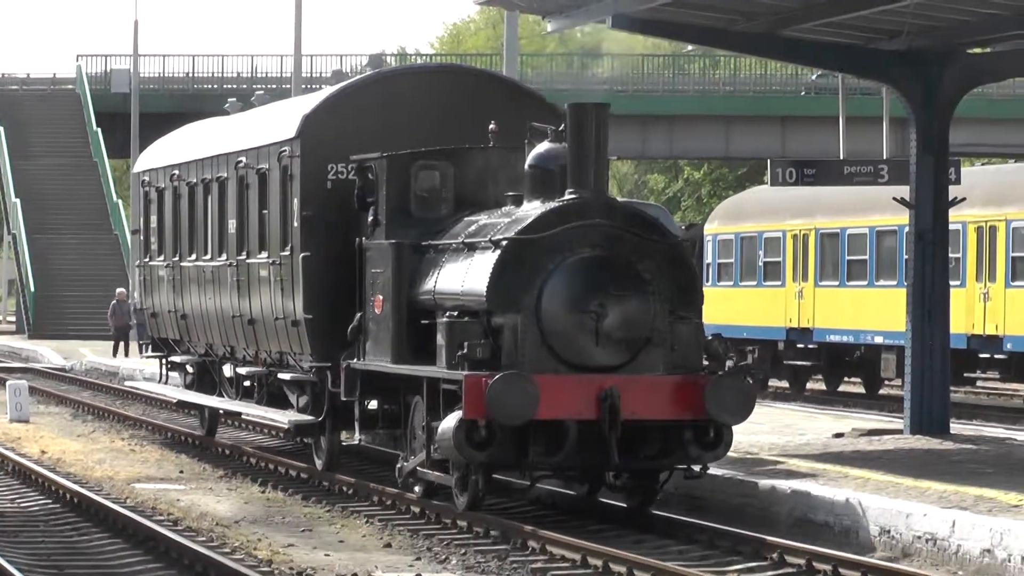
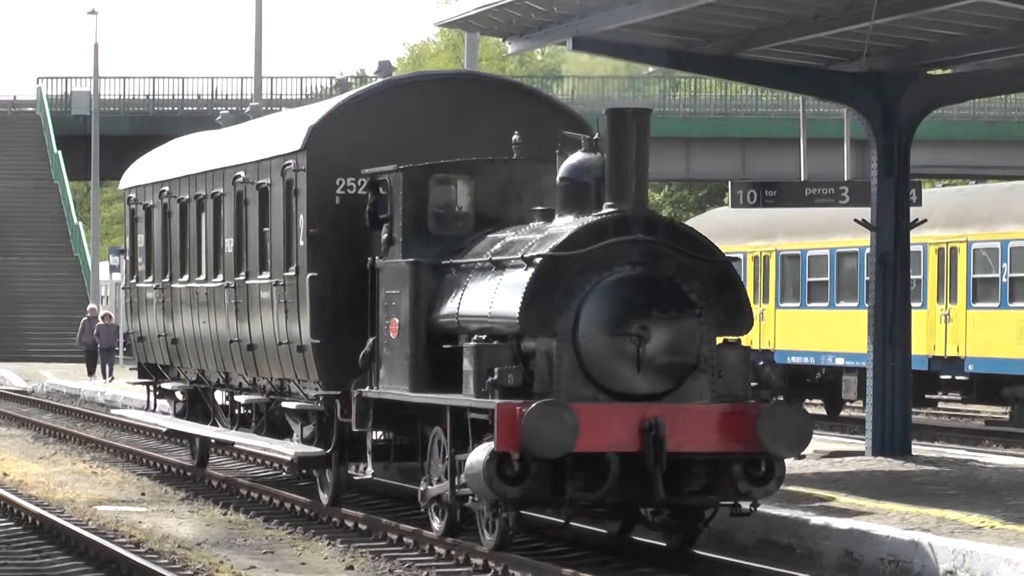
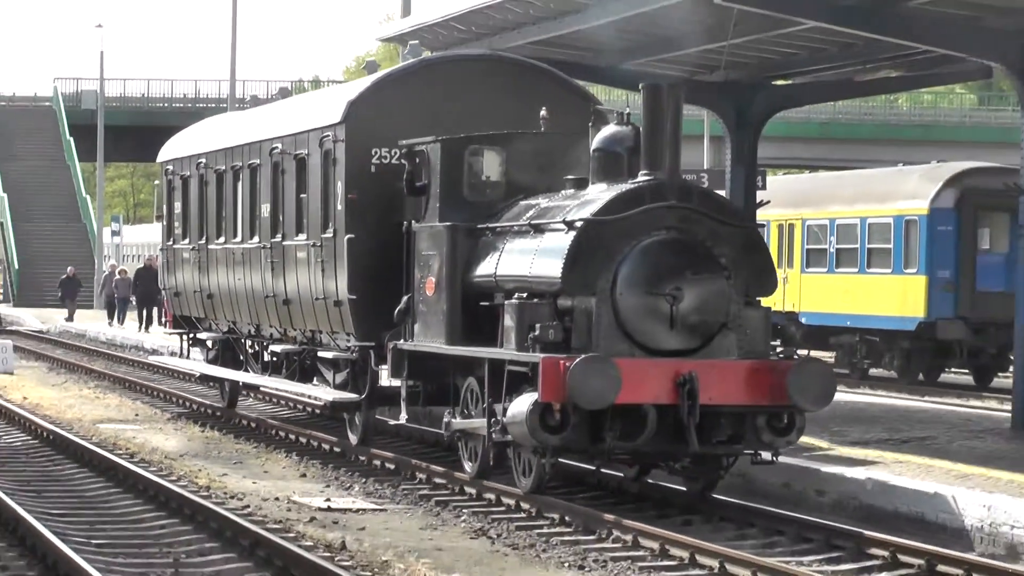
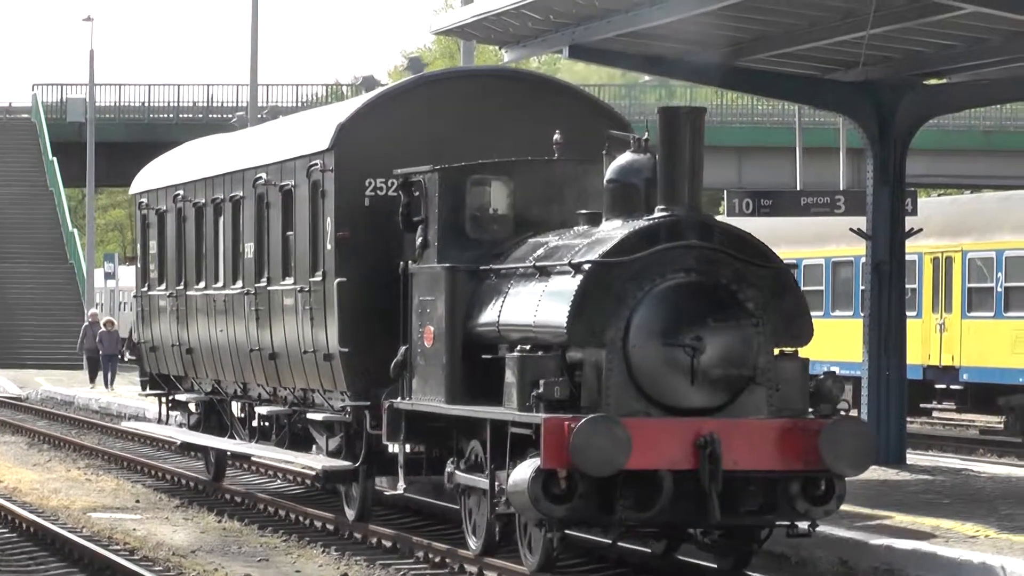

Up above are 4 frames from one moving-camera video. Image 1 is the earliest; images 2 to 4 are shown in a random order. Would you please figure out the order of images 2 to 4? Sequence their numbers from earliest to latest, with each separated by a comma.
2, 4, 3
